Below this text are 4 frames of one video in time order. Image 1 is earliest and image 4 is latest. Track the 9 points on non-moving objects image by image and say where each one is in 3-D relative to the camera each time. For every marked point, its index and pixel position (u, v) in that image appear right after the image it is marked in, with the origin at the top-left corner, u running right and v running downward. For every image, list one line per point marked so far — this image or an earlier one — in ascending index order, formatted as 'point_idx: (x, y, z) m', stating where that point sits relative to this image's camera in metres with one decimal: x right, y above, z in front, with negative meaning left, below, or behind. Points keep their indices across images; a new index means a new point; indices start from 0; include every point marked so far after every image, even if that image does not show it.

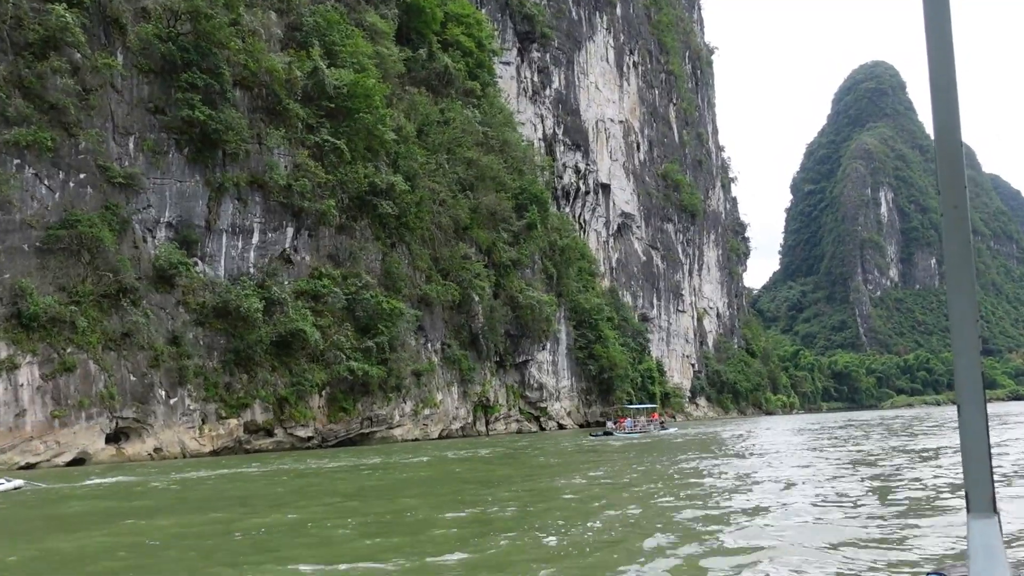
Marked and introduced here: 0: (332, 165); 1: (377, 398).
0: (-4.2, +2.9, +17.6) m
1: (-2.9, -2.4, +16.4) m
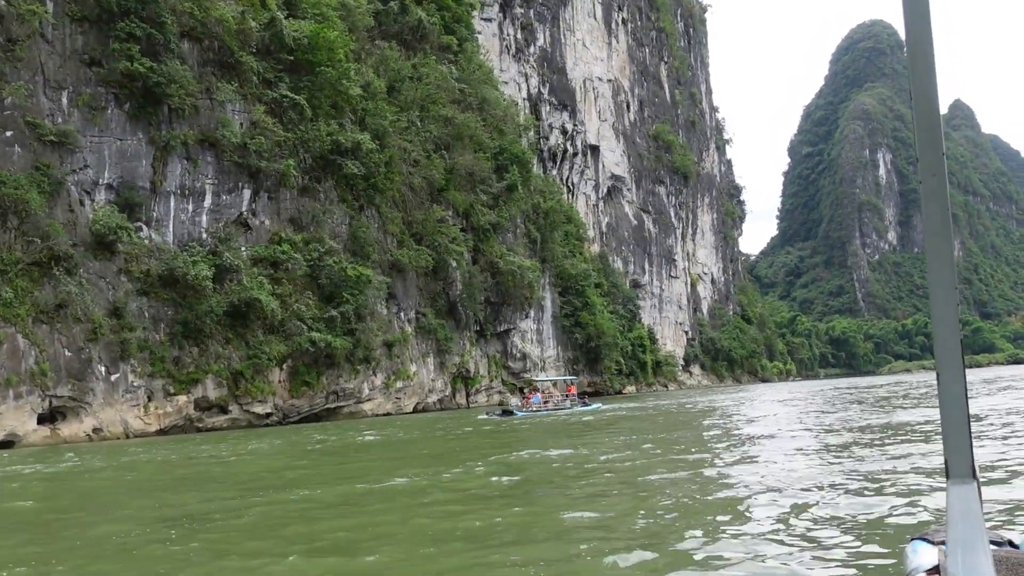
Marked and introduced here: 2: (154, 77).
0: (-4.8, +3.6, +16.5) m
1: (-3.4, -1.7, +15.5) m
2: (-6.5, +3.9, +13.8) m
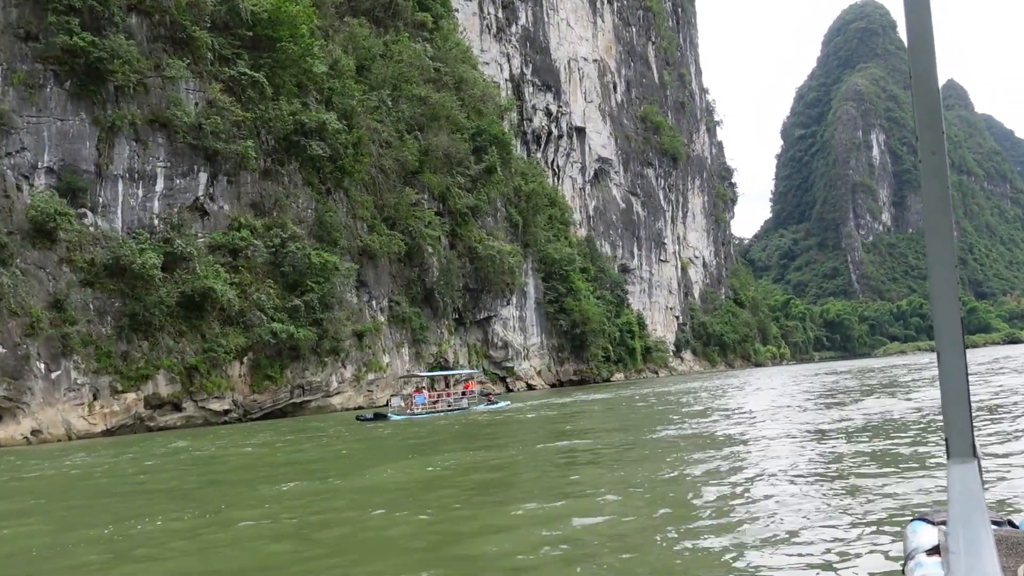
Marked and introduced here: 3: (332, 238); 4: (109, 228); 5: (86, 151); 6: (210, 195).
0: (-5.4, +3.9, +15.6) m
1: (-3.9, -1.5, +14.7) m
2: (-7.1, +4.0, +12.9) m
3: (-3.9, +1.1, +16.1) m
4: (-6.9, +1.0, +12.9) m
5: (-7.3, +2.3, +12.9) m
6: (-5.8, +1.8, +14.4) m
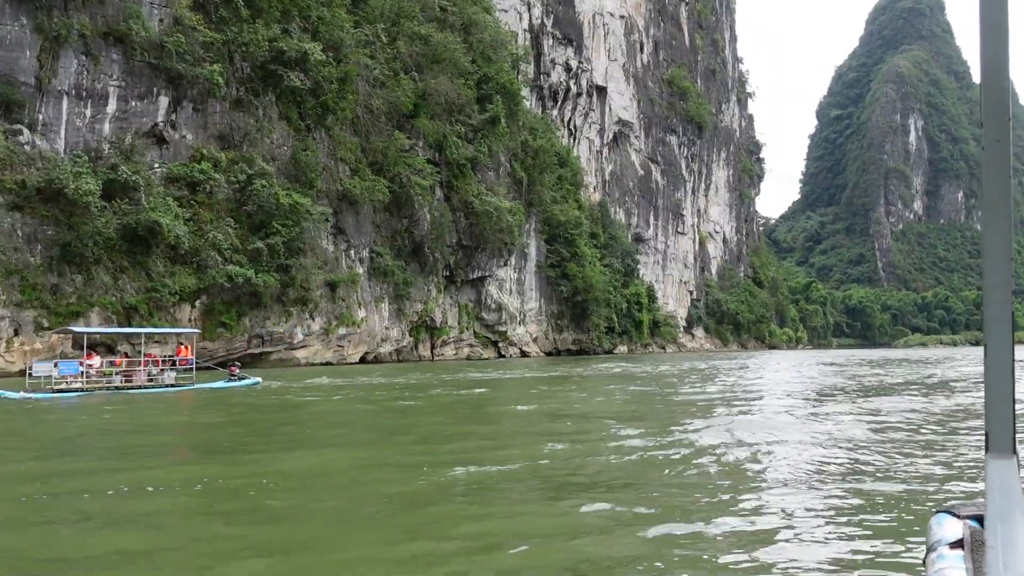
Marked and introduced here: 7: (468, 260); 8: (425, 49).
0: (-5.4, +5.0, +14.2) m
1: (-4.3, -0.4, +13.4) m
2: (-7.2, +5.1, +11.5) m
3: (-4.0, +2.2, +14.8) m
4: (-7.1, +2.2, +11.6) m
5: (-7.5, +3.5, +11.6) m
6: (-6.0, +2.9, +13.1) m
7: (-1.1, +0.7, +19.4) m
8: (-2.2, +6.0, +19.0) m
